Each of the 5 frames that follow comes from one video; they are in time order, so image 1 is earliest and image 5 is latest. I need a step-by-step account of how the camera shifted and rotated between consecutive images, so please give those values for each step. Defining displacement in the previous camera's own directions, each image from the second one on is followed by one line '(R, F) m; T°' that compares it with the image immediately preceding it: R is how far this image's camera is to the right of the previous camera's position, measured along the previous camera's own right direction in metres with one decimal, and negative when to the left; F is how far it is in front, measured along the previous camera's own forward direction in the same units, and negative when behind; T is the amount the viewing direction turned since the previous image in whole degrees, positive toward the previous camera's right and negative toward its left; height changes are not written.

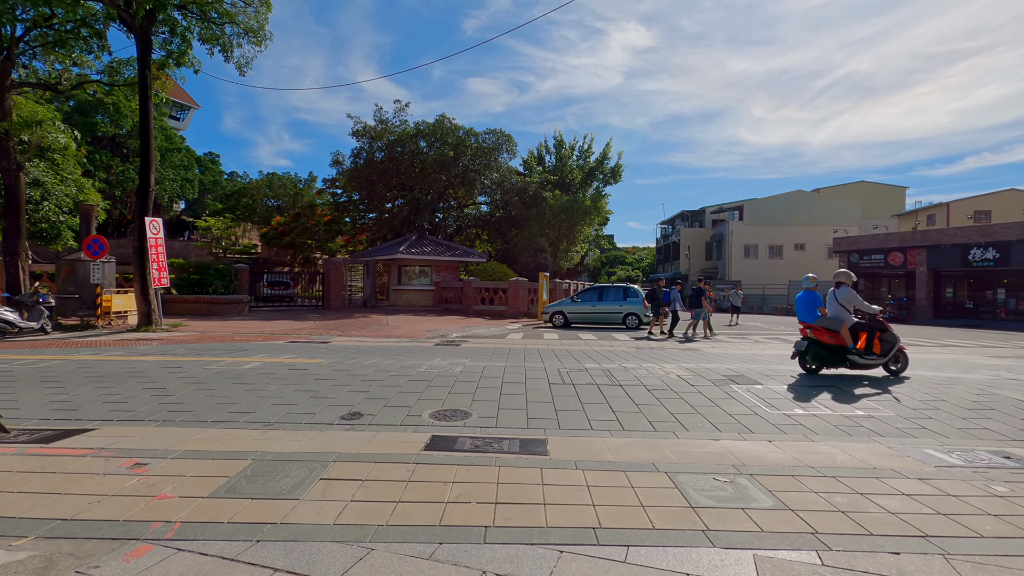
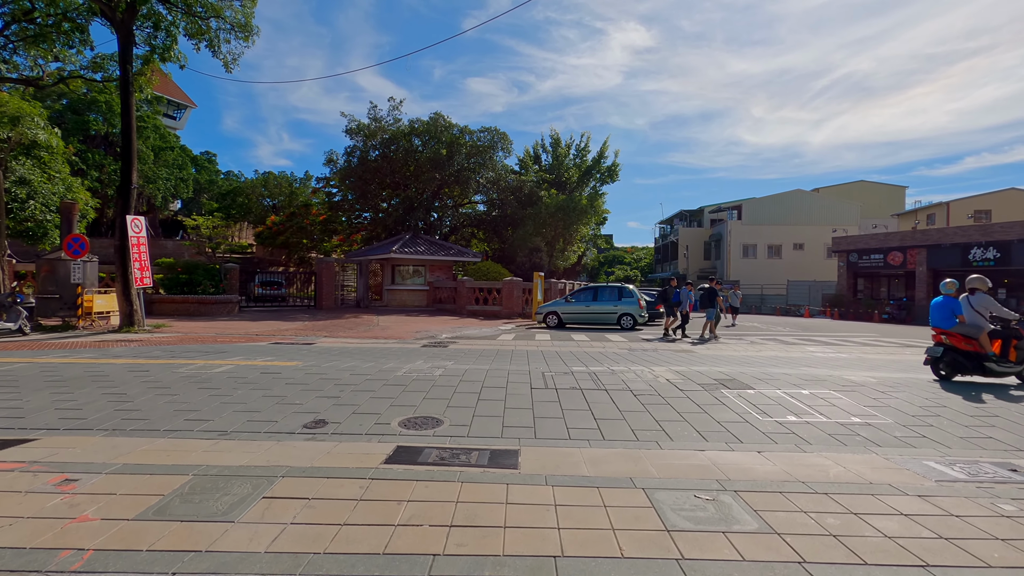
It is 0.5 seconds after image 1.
(+0.3, +0.3) m; 0°
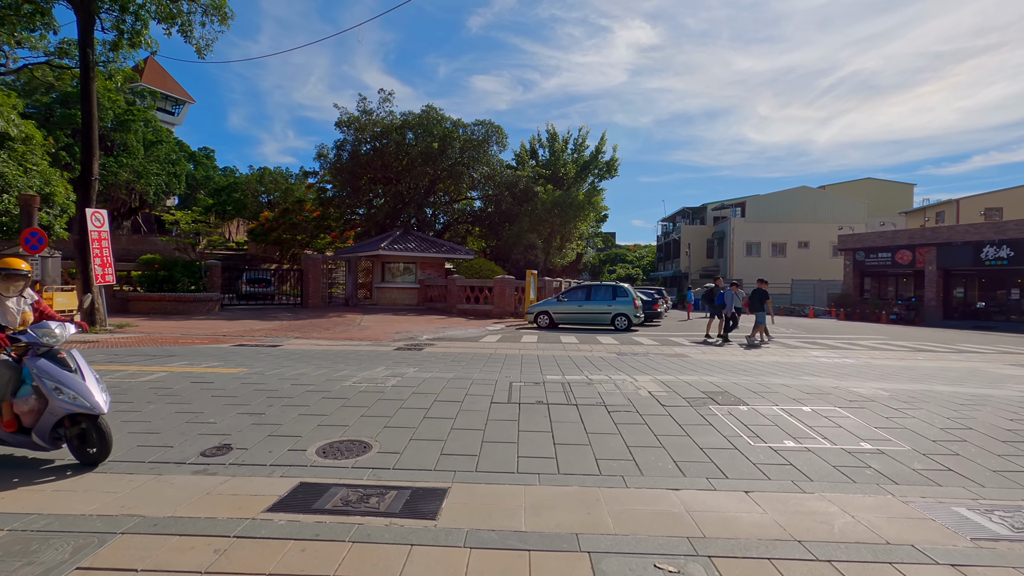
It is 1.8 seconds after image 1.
(+0.5, +0.9) m; 0°
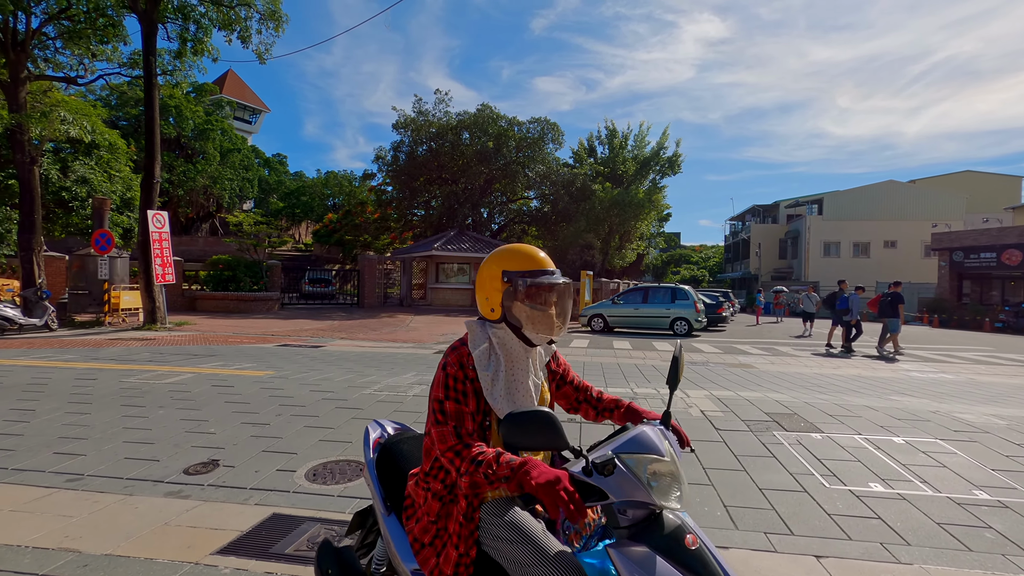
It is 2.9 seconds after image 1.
(+0.3, +0.7) m; -7°
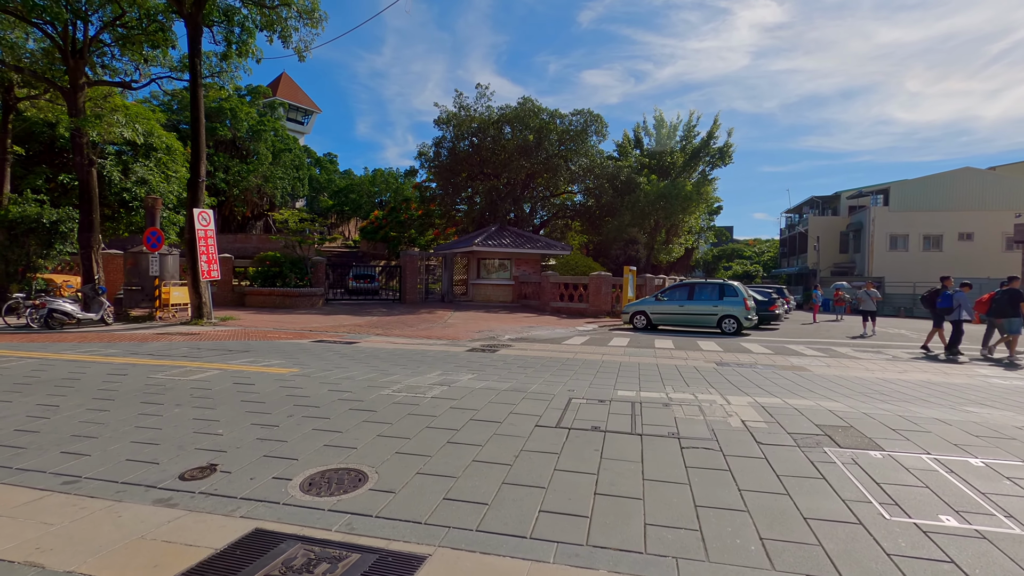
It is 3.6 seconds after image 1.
(+0.3, +0.4) m; -5°
